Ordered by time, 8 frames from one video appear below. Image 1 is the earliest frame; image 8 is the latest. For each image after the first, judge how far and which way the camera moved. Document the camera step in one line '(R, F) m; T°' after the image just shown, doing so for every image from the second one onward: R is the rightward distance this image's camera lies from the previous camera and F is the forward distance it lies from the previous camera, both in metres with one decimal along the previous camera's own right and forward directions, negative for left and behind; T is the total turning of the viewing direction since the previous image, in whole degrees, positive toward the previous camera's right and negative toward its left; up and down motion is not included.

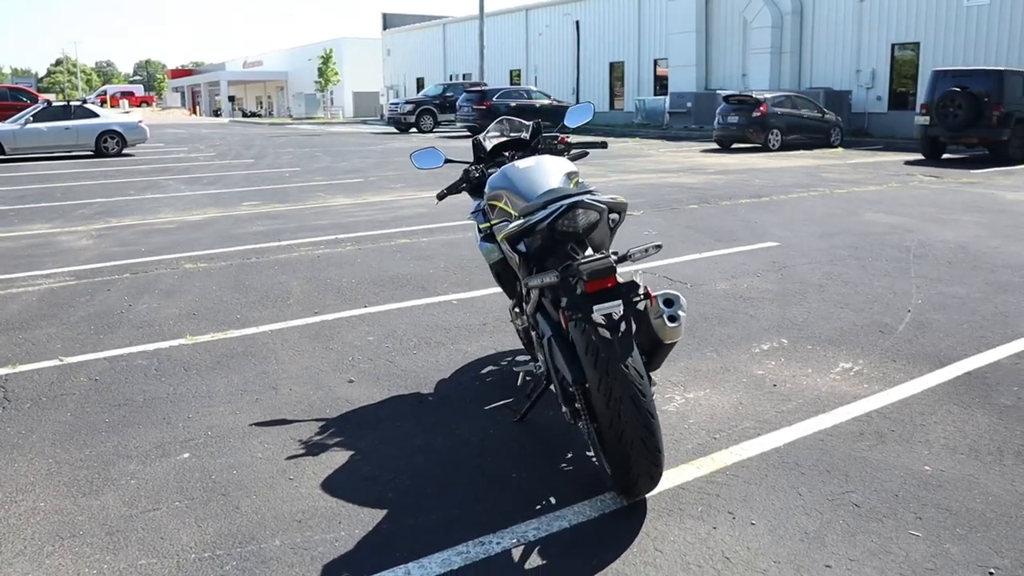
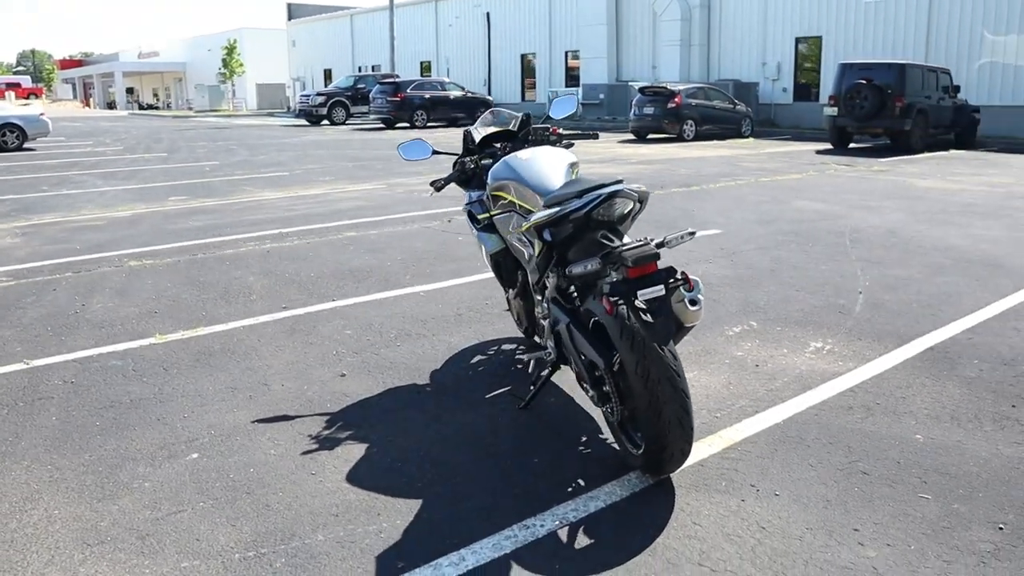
(-0.5, 0.0) m; +6°
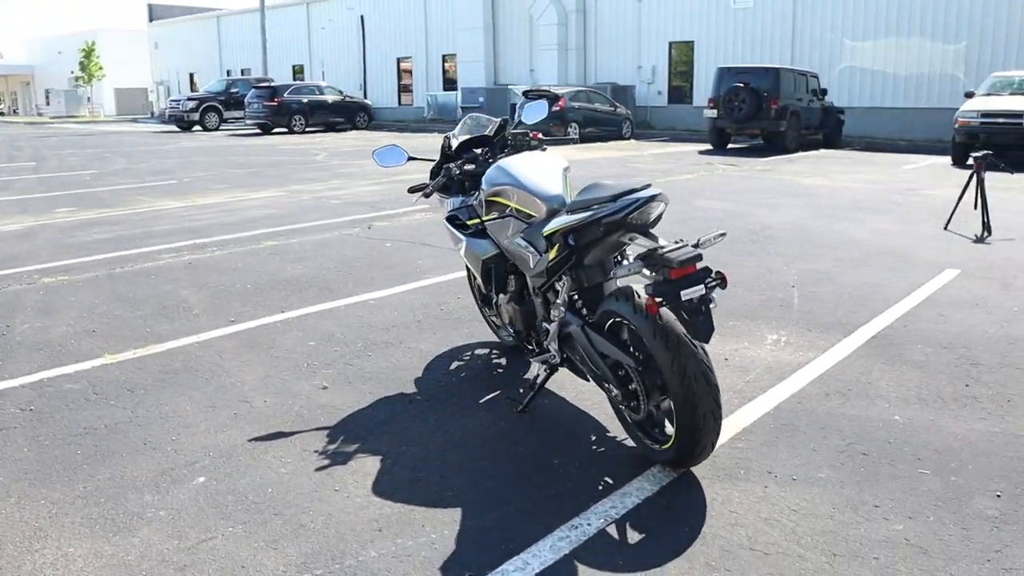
(-0.7, 0.0) m; +9°
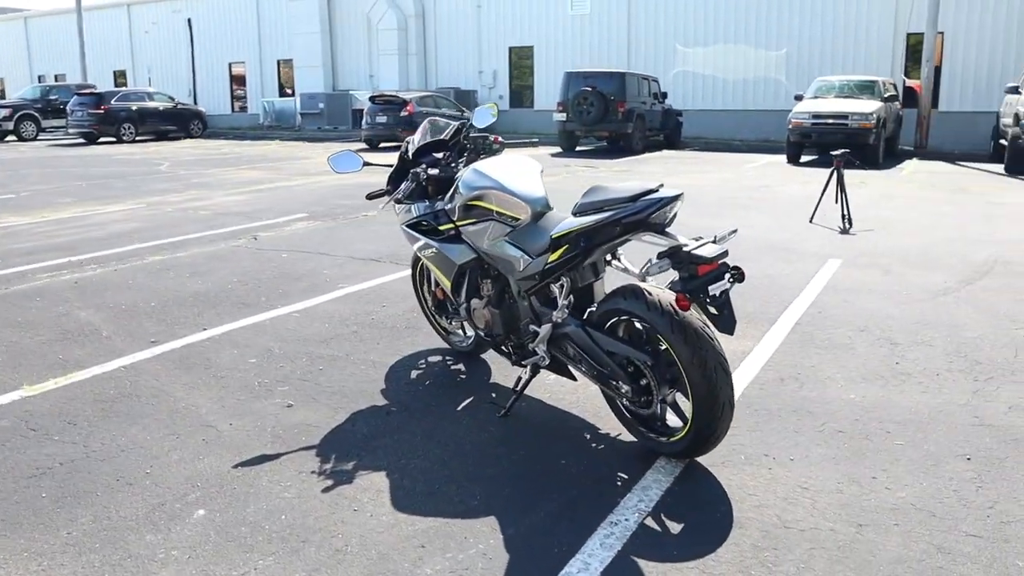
(-0.8, +0.1) m; +11°
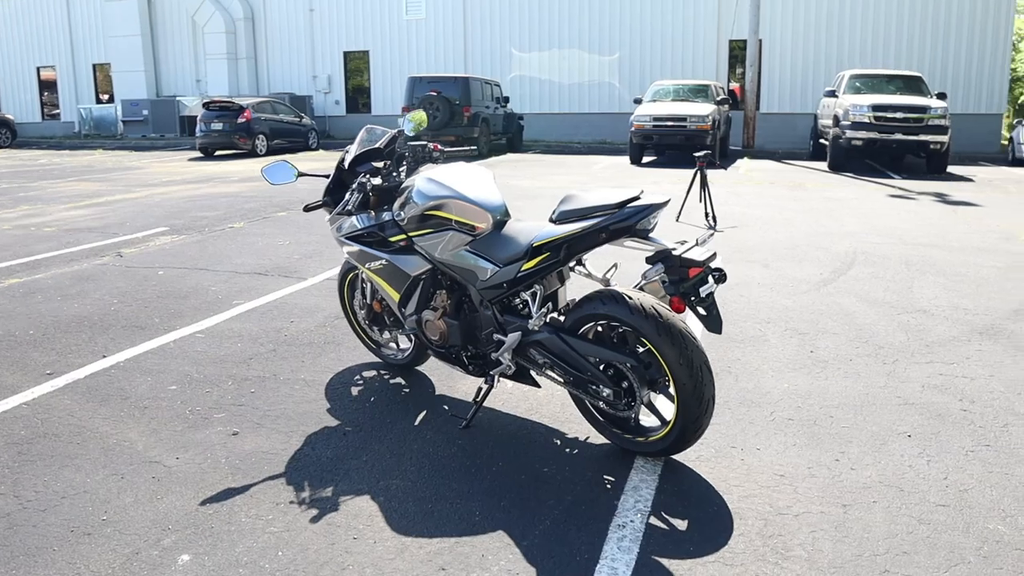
(-0.7, +0.1) m; +11°
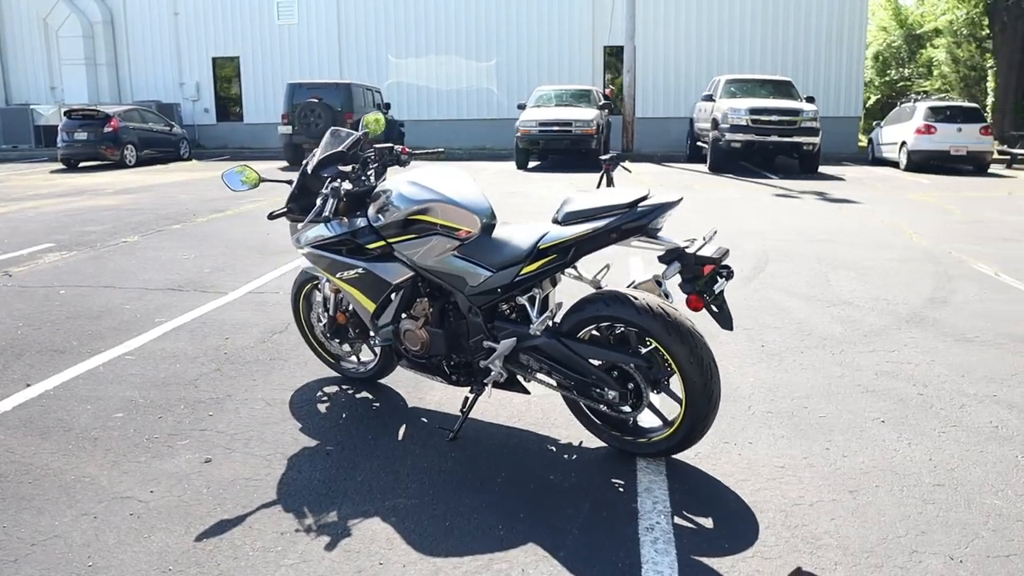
(-0.6, +0.2) m; +9°
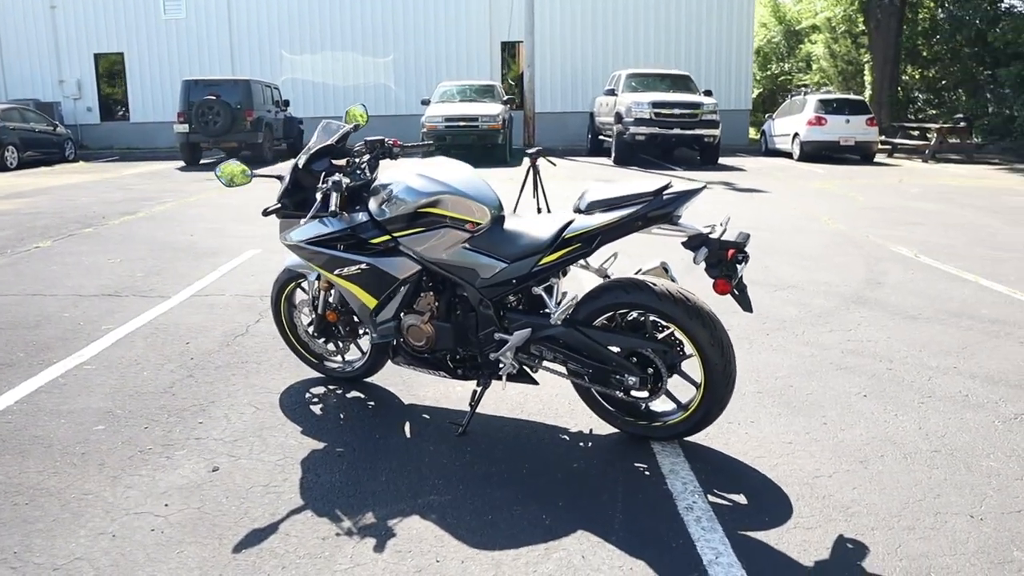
(-0.6, 0.0) m; +7°
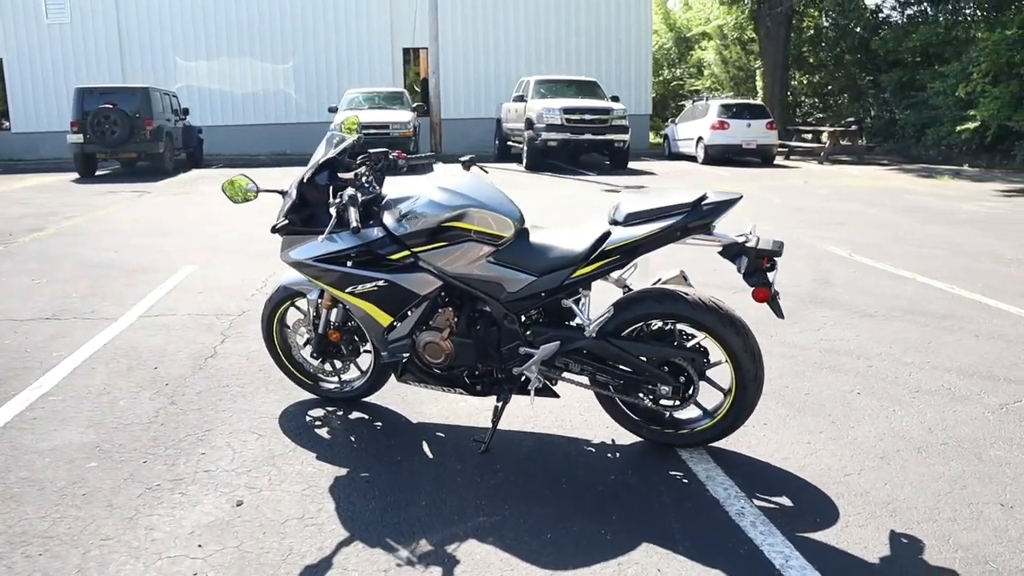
(-0.6, +0.1) m; +7°
